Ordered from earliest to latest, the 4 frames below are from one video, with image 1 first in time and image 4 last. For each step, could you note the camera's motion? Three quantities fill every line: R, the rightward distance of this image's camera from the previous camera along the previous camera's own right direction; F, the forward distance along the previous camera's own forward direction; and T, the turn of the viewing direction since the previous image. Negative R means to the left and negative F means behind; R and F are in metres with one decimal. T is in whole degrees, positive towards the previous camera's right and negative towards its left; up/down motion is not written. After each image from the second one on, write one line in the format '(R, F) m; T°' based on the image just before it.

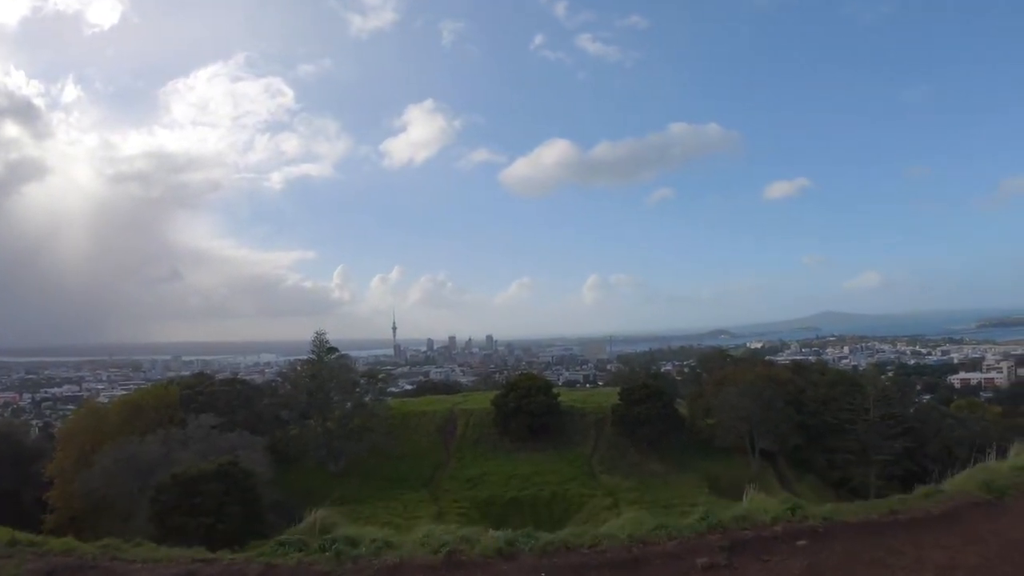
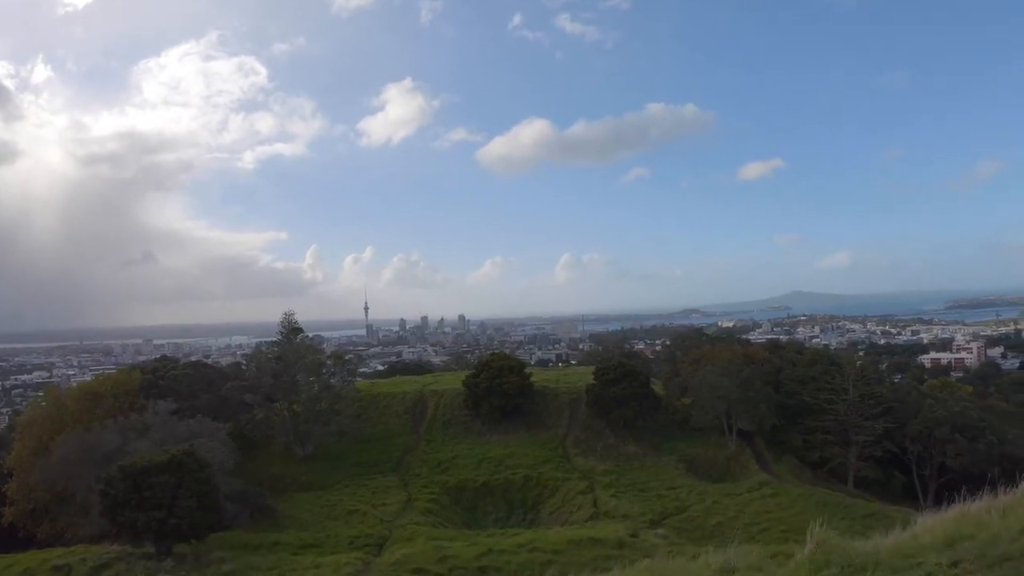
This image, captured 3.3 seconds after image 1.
(+0.2, +2.1) m; +2°
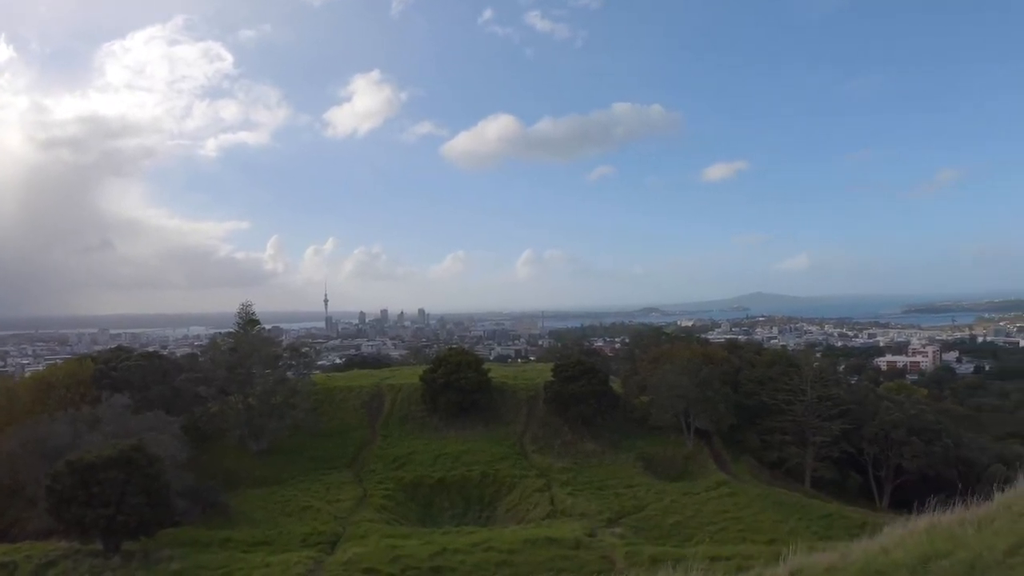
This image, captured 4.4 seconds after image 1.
(+0.2, +0.9) m; +3°
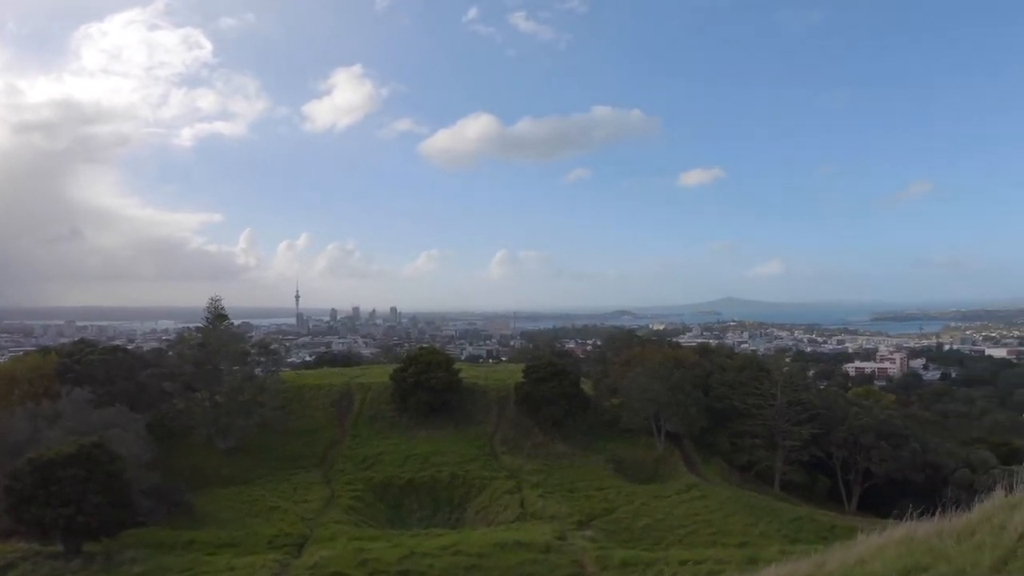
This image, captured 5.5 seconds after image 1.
(0.0, +0.4) m; +2°
